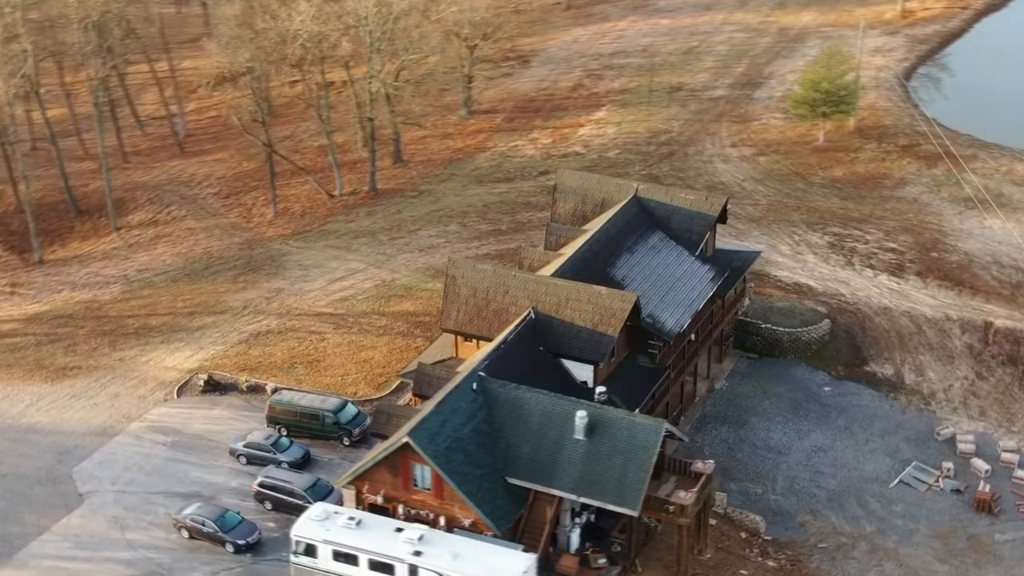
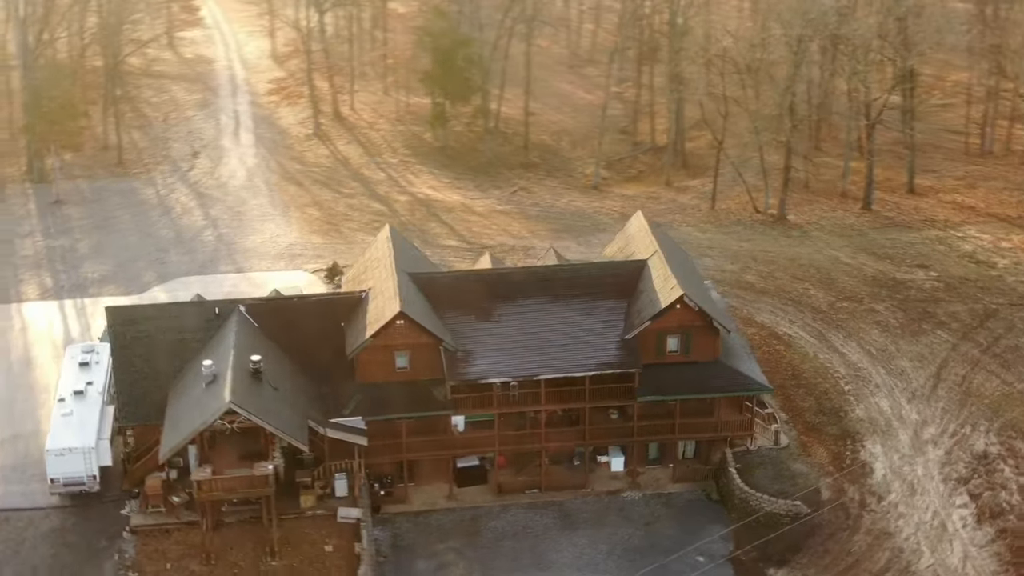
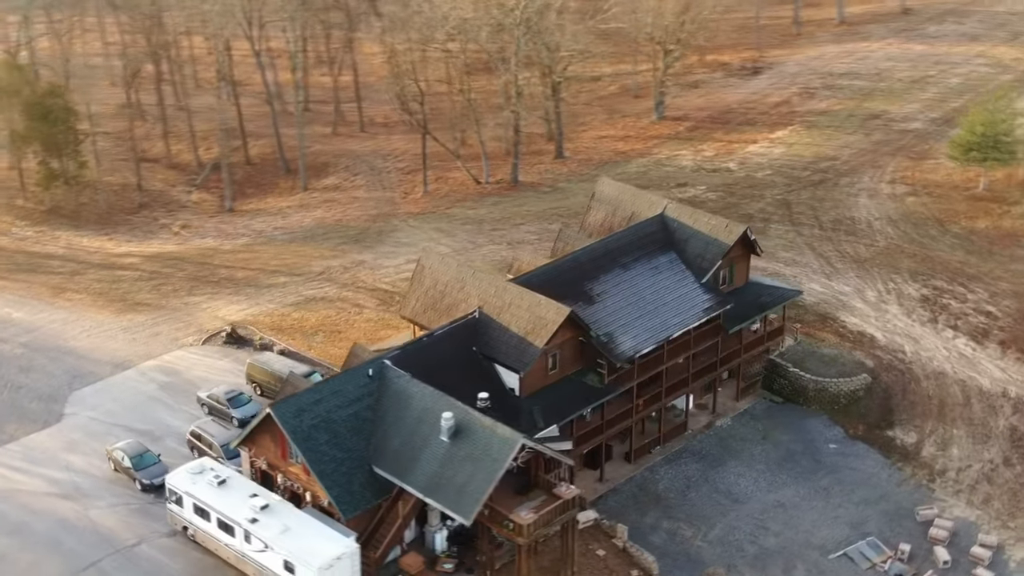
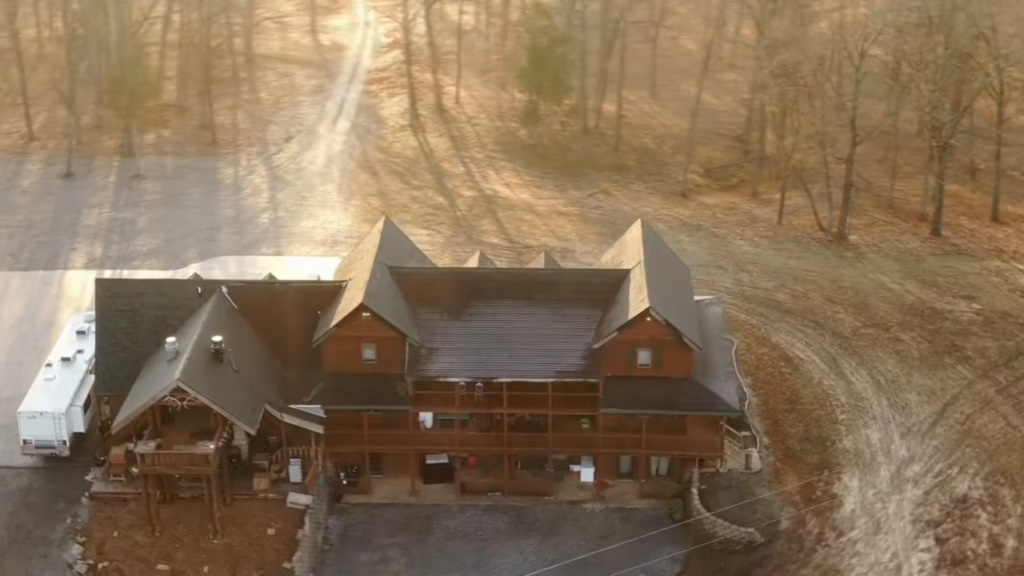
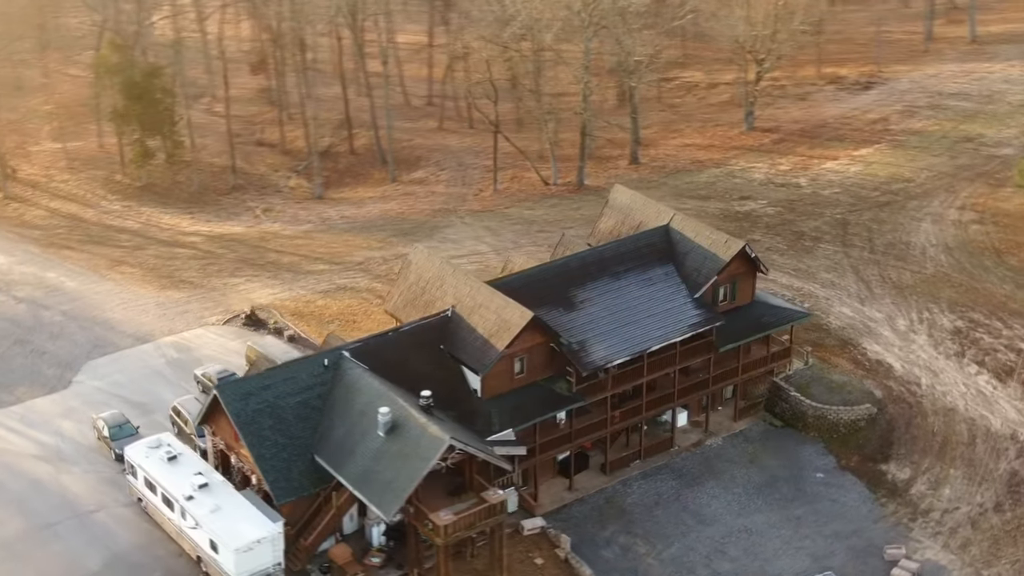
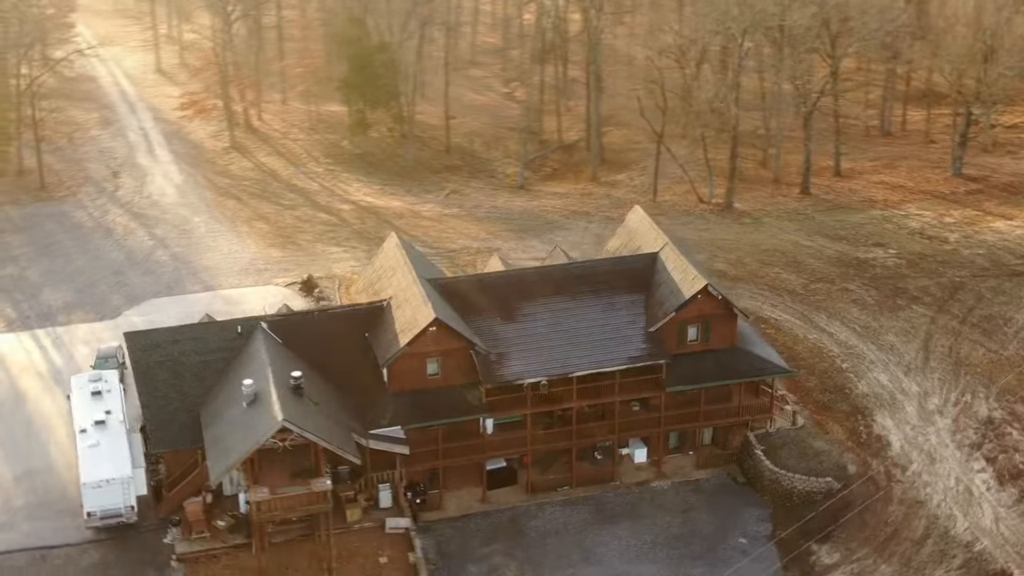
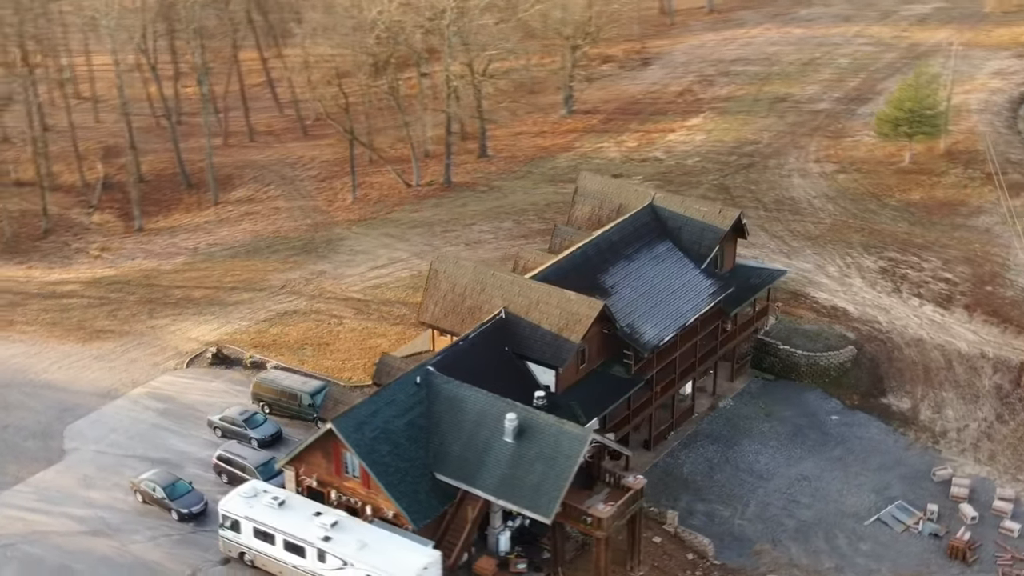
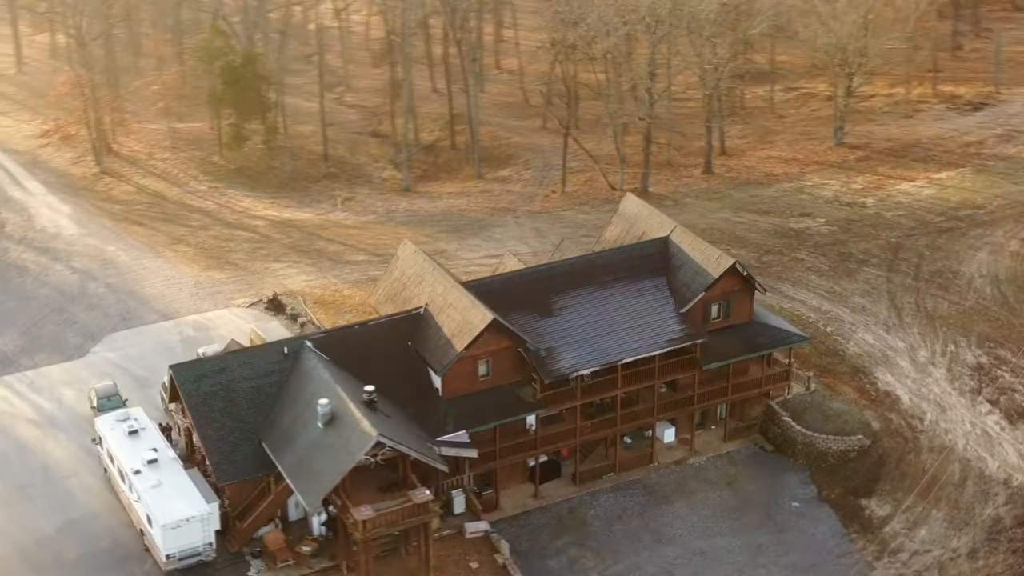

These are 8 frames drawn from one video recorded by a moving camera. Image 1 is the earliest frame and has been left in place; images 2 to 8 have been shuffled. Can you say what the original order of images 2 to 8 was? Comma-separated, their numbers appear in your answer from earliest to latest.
7, 3, 5, 8, 6, 2, 4
